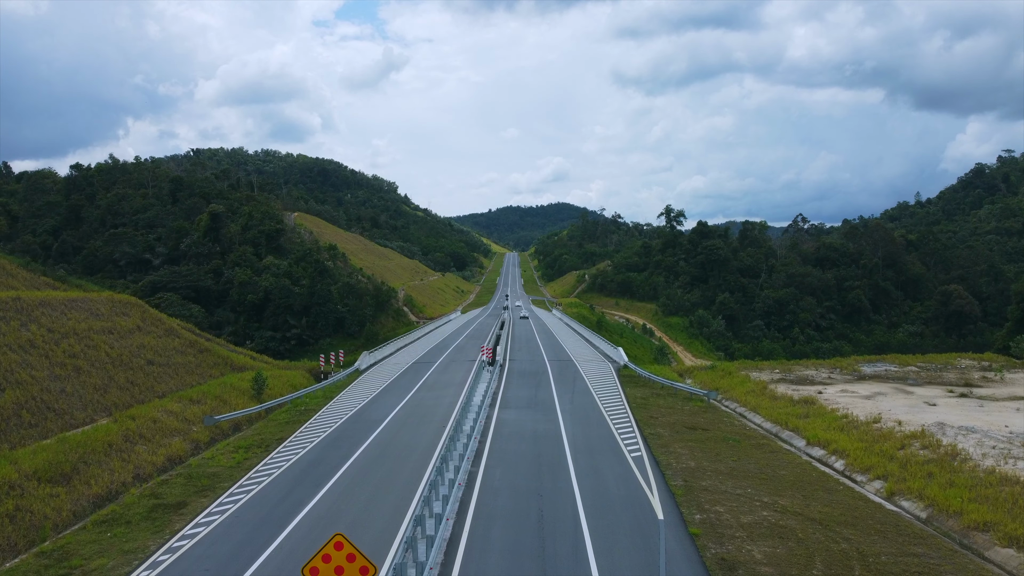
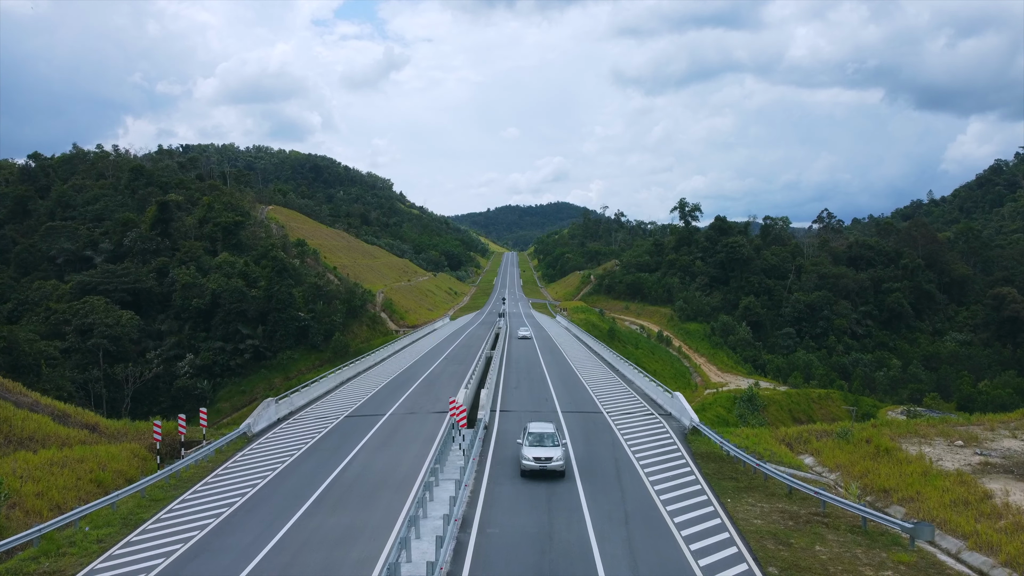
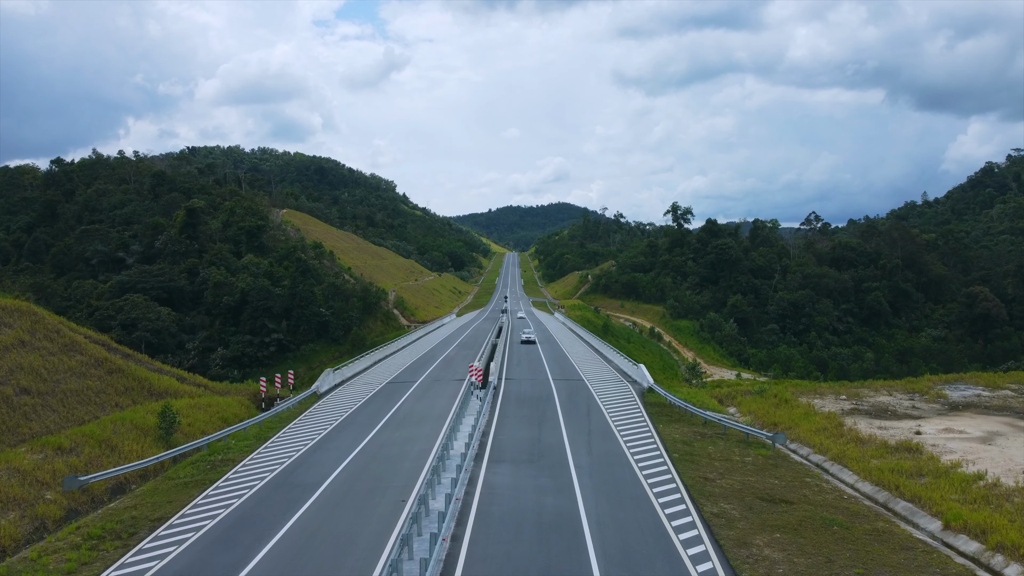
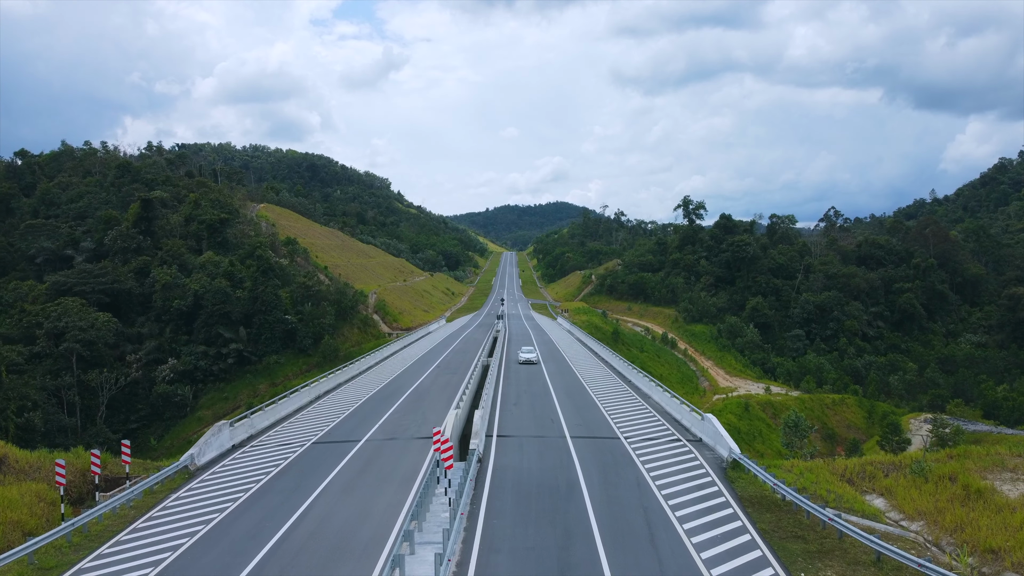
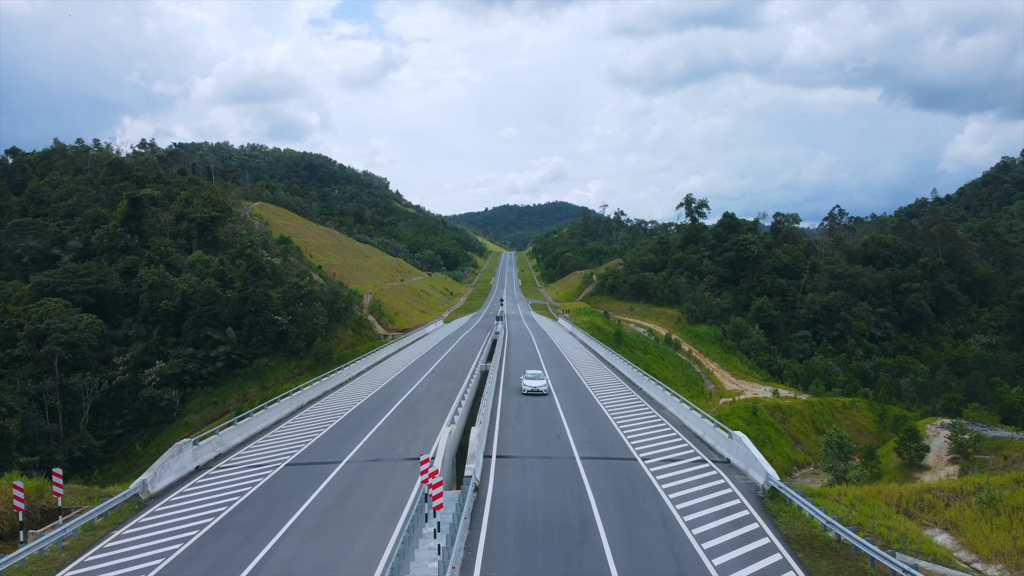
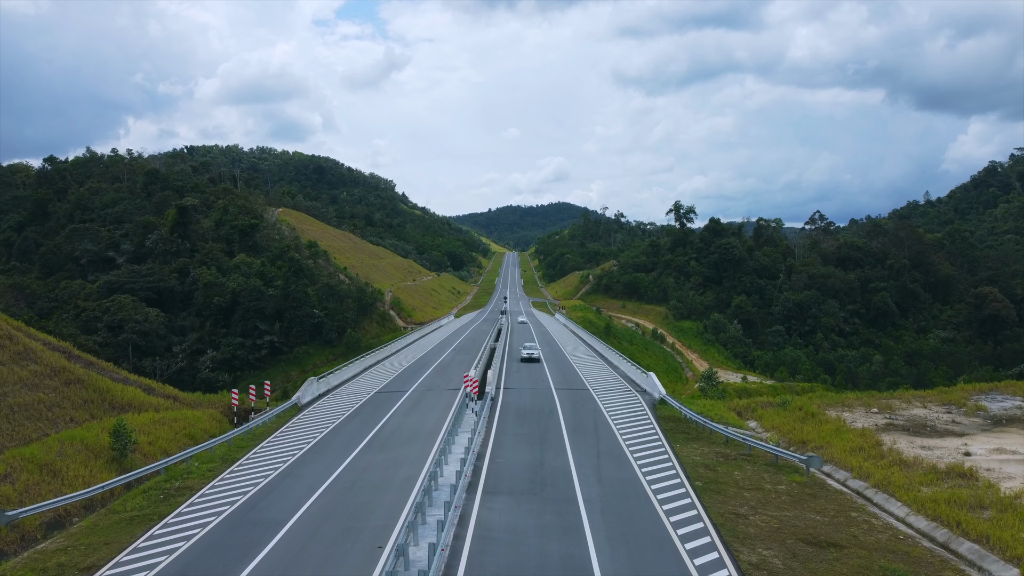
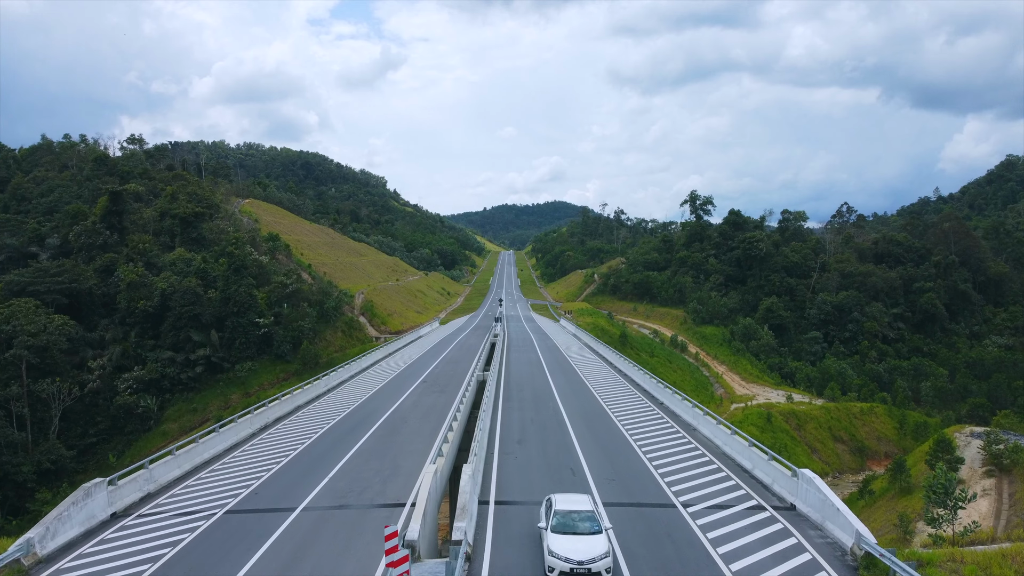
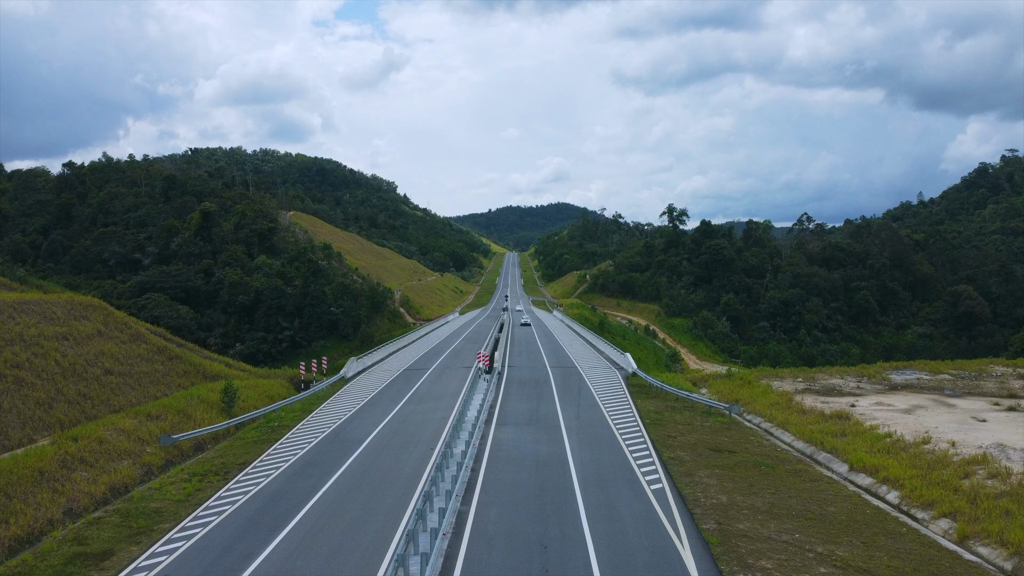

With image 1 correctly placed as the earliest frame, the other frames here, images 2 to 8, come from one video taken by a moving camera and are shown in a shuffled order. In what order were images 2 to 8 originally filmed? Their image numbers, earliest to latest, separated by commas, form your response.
8, 3, 6, 2, 4, 5, 7
